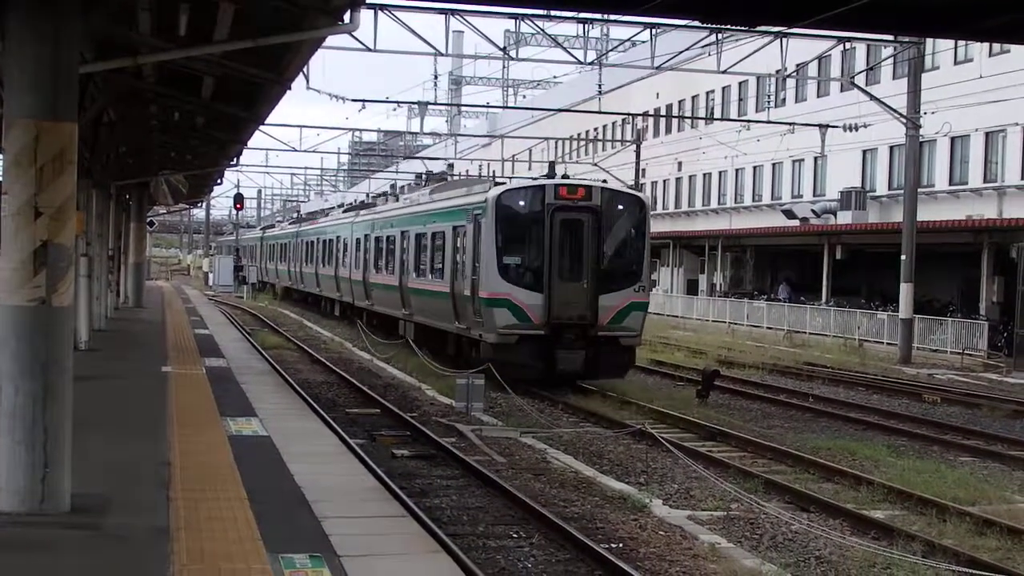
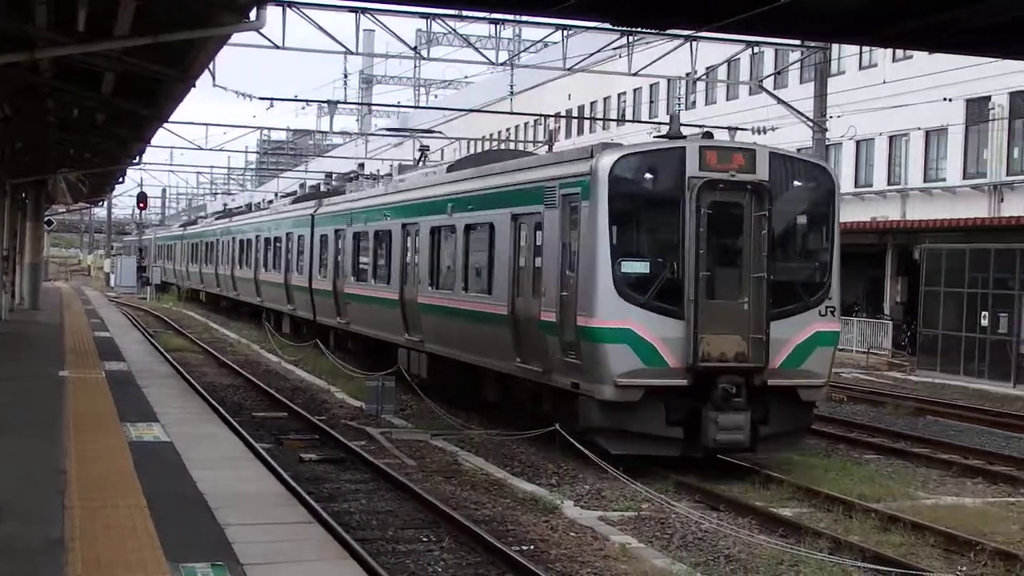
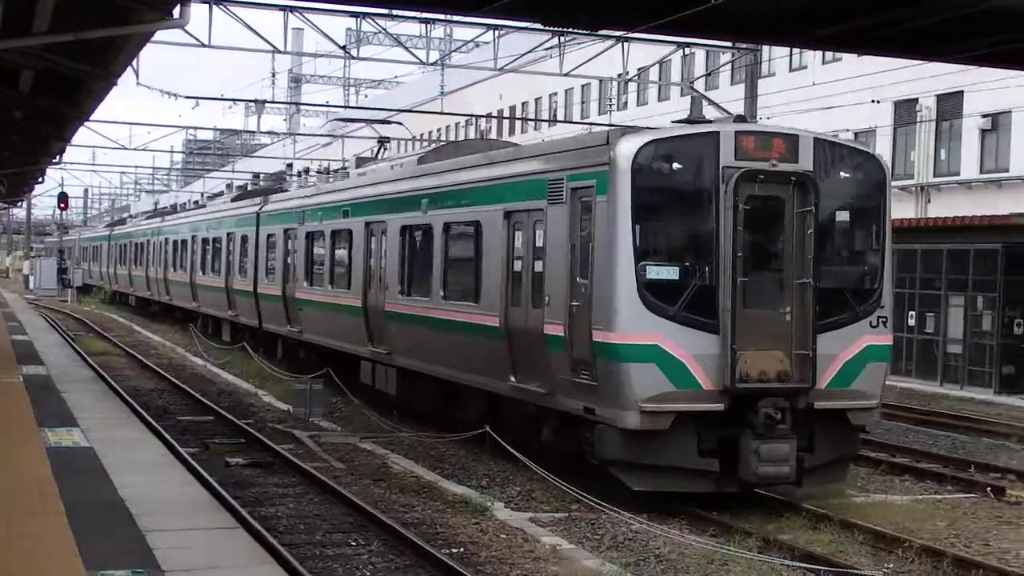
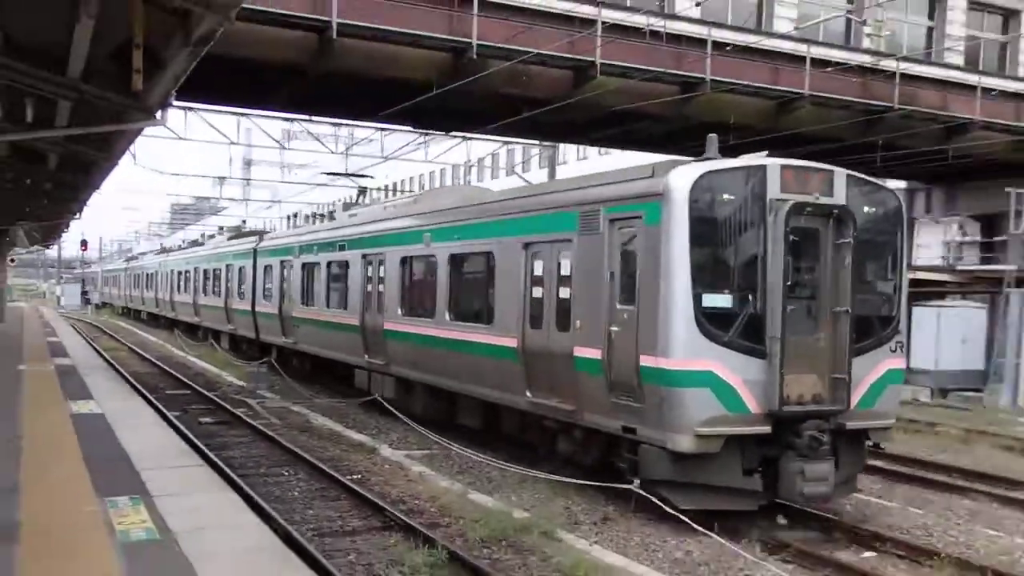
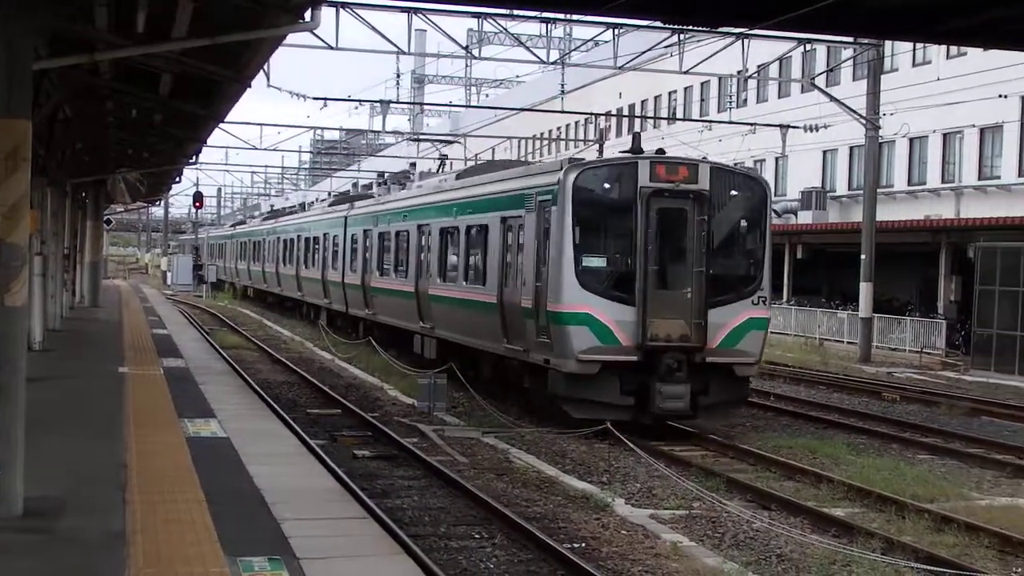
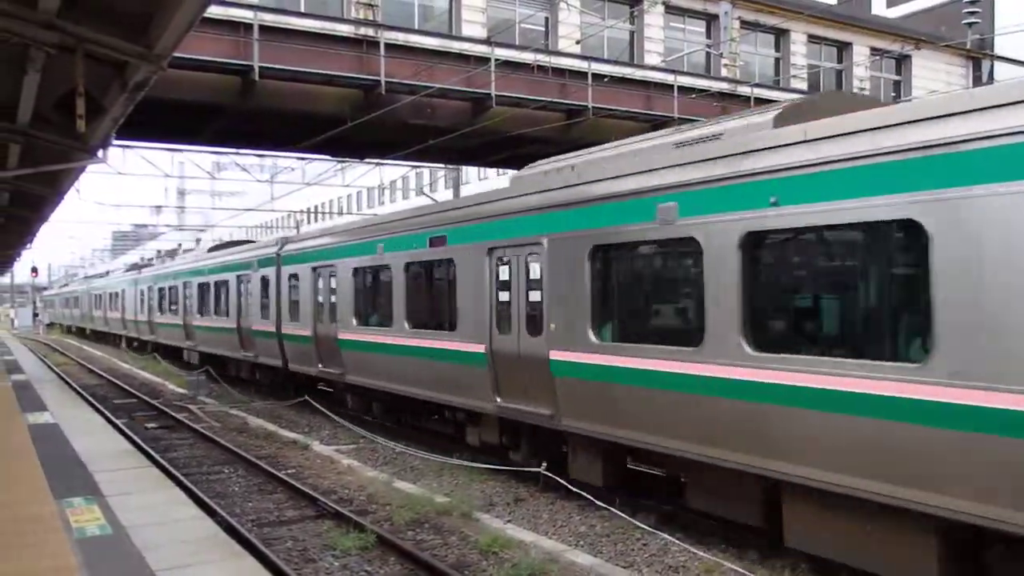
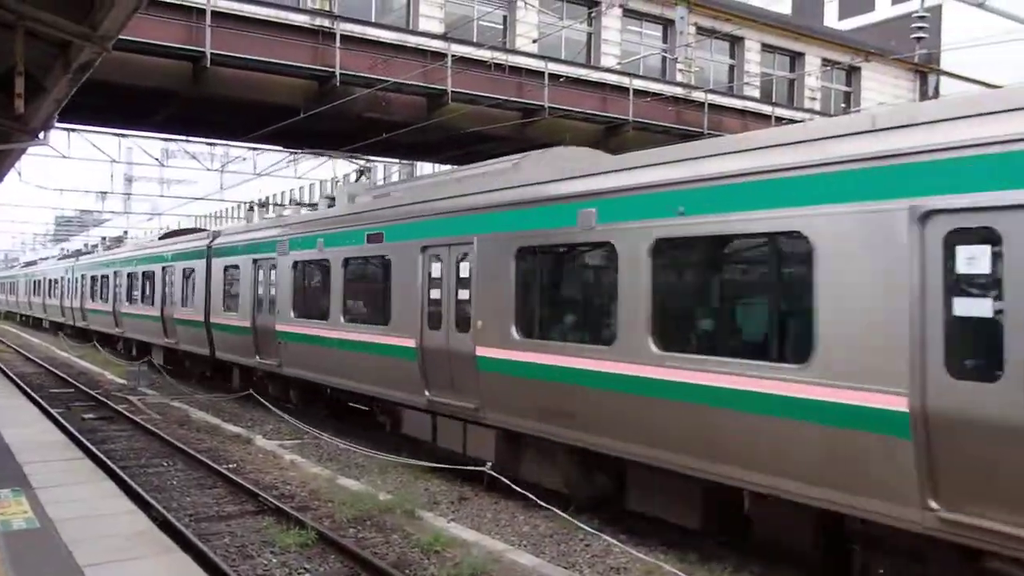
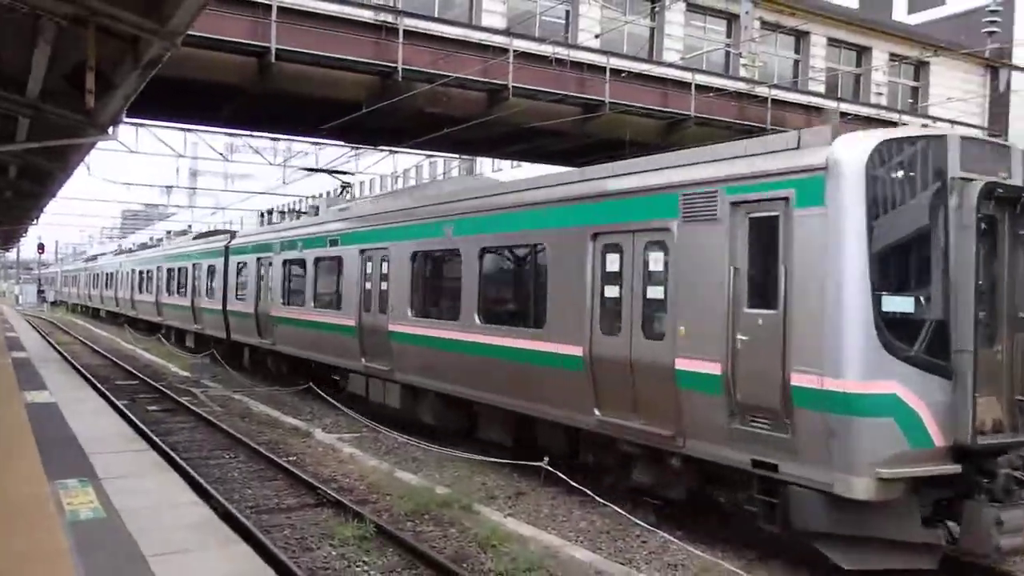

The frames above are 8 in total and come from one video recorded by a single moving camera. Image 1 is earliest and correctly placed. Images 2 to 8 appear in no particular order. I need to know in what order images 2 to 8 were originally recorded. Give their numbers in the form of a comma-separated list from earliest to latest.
5, 2, 3, 4, 8, 7, 6
